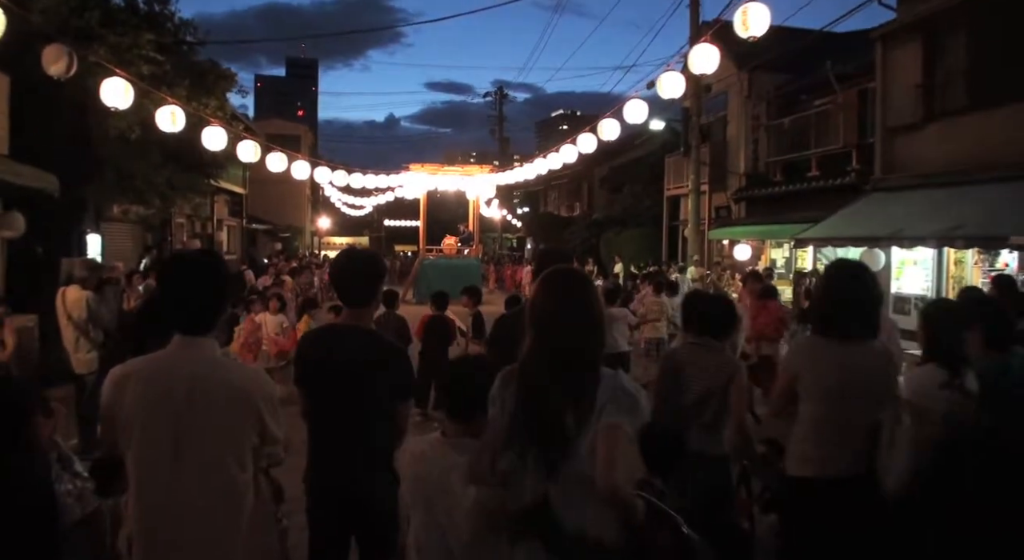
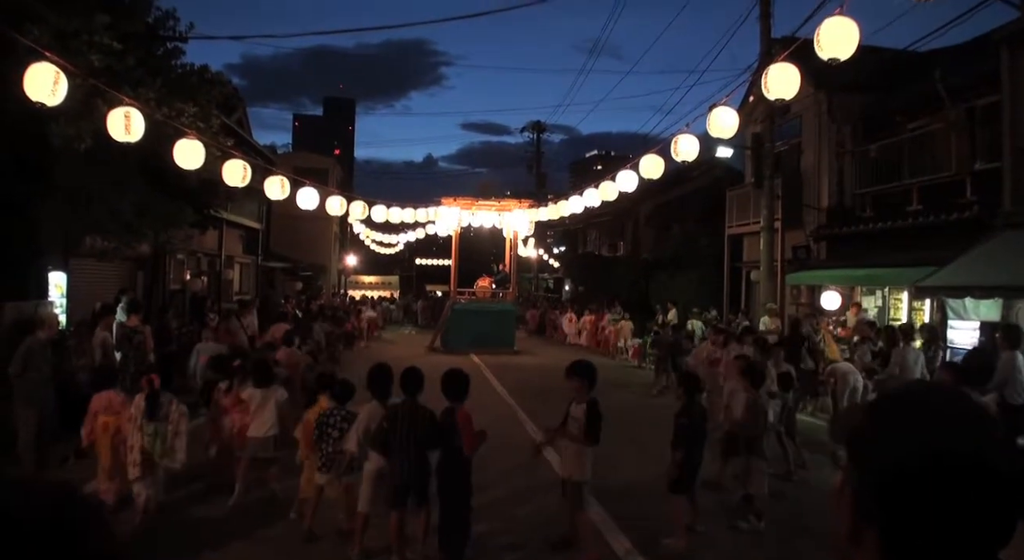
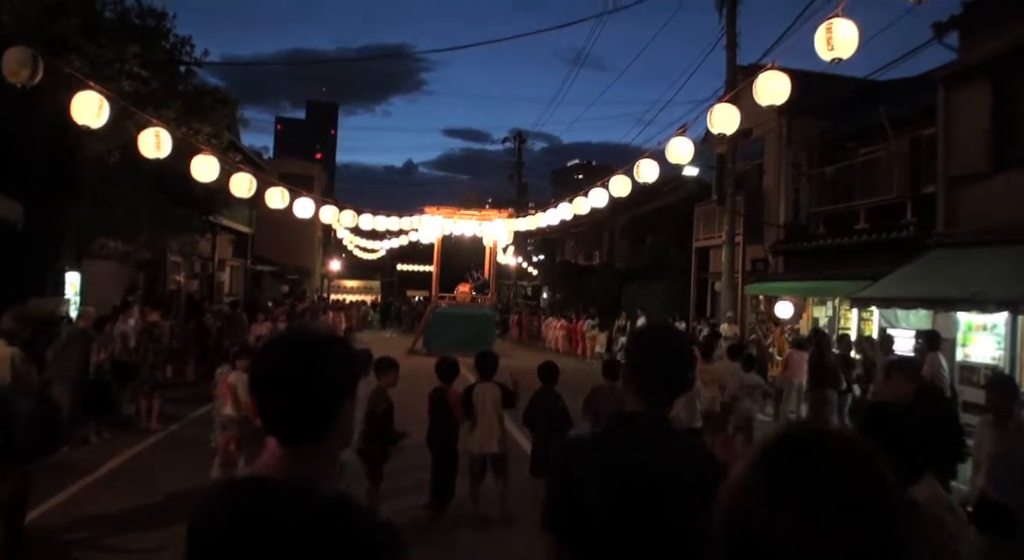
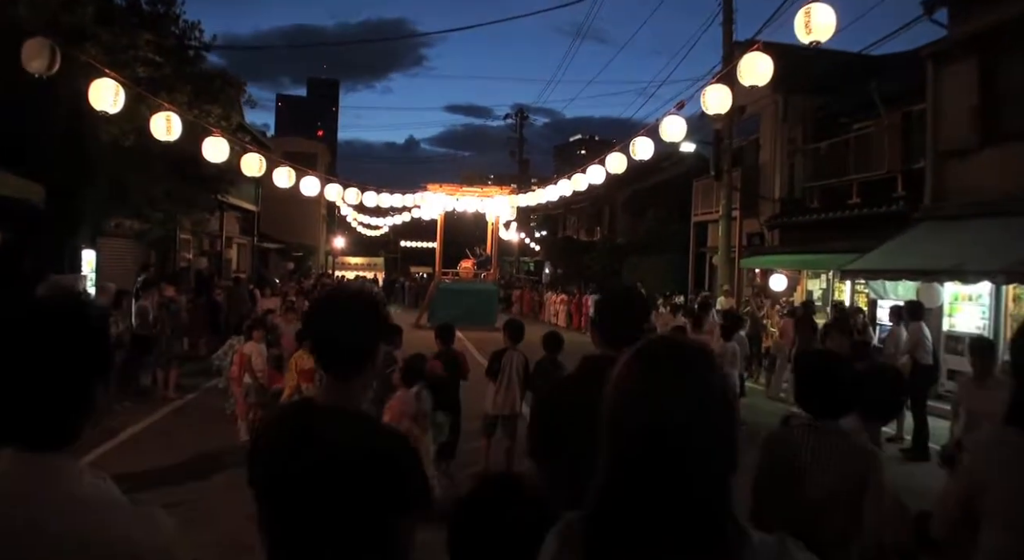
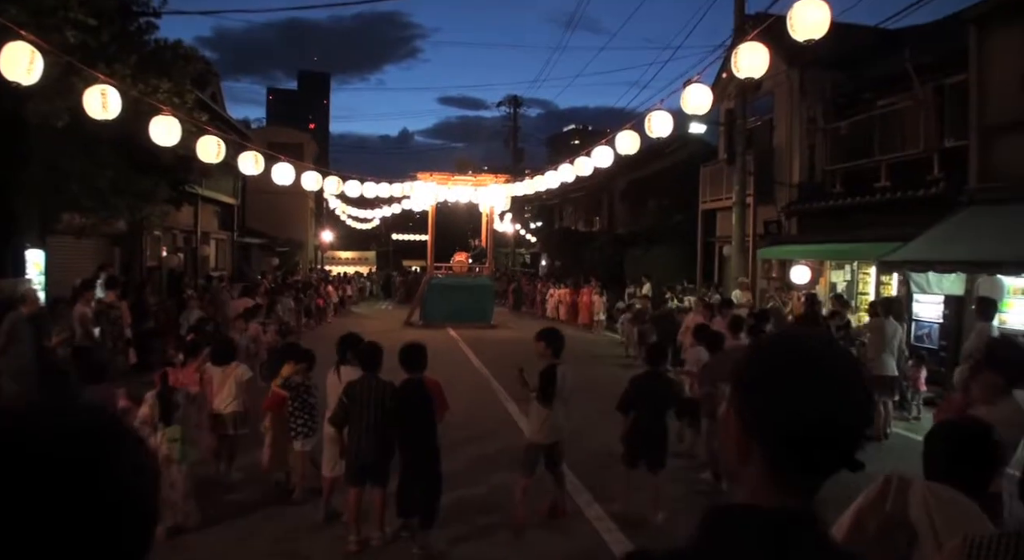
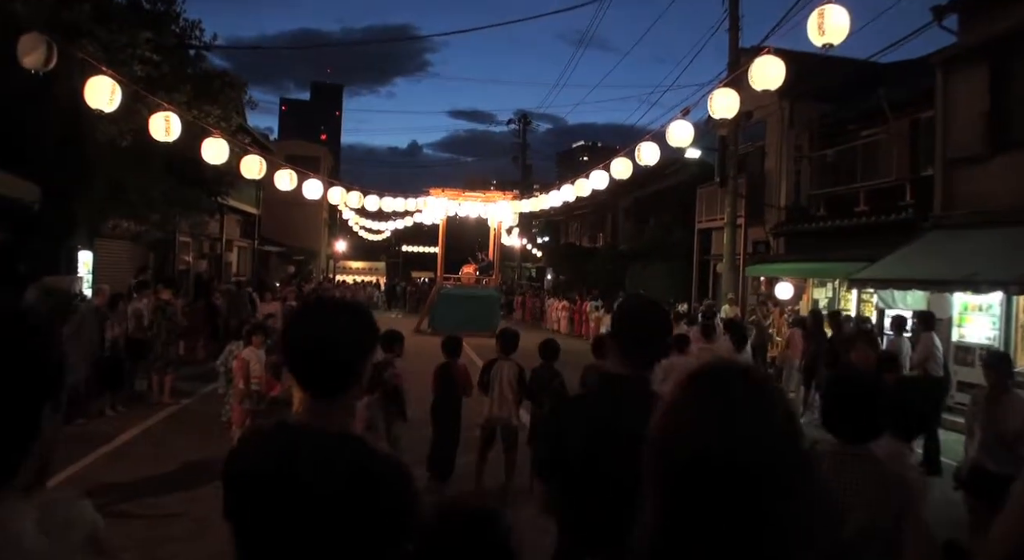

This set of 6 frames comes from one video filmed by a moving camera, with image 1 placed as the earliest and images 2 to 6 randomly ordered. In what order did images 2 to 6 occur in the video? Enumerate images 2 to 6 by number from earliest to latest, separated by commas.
4, 6, 3, 5, 2
